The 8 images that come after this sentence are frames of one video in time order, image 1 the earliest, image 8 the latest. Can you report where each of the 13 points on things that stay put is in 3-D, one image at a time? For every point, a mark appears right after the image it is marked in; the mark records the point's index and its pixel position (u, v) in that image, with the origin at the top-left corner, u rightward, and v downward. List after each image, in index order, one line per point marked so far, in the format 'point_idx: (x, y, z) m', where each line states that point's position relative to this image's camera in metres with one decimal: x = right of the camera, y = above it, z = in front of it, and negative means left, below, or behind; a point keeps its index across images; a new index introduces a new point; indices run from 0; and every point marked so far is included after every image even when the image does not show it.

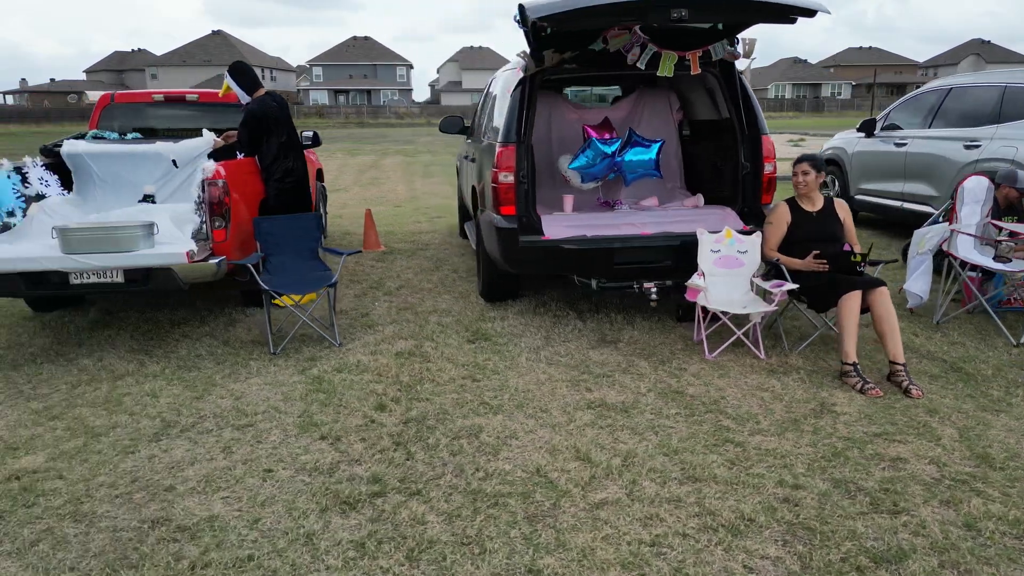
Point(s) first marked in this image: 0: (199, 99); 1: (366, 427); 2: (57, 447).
0: (-2.6, +1.5, +5.8) m
1: (-0.7, -0.6, +3.2) m
2: (-2.0, -0.7, +3.1) m
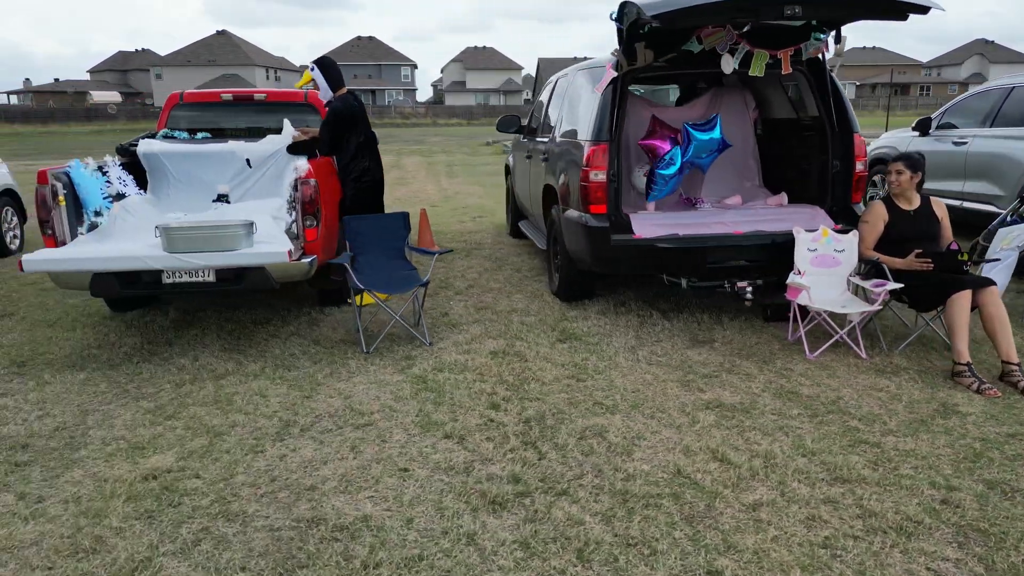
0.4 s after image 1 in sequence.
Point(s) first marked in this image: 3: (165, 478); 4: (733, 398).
0: (-2.0, +1.5, +5.8) m
1: (-0.1, -0.6, +3.2) m
2: (-1.4, -0.7, +3.0) m
3: (-1.4, -0.7, +2.8) m
4: (+1.1, -0.5, +3.4) m
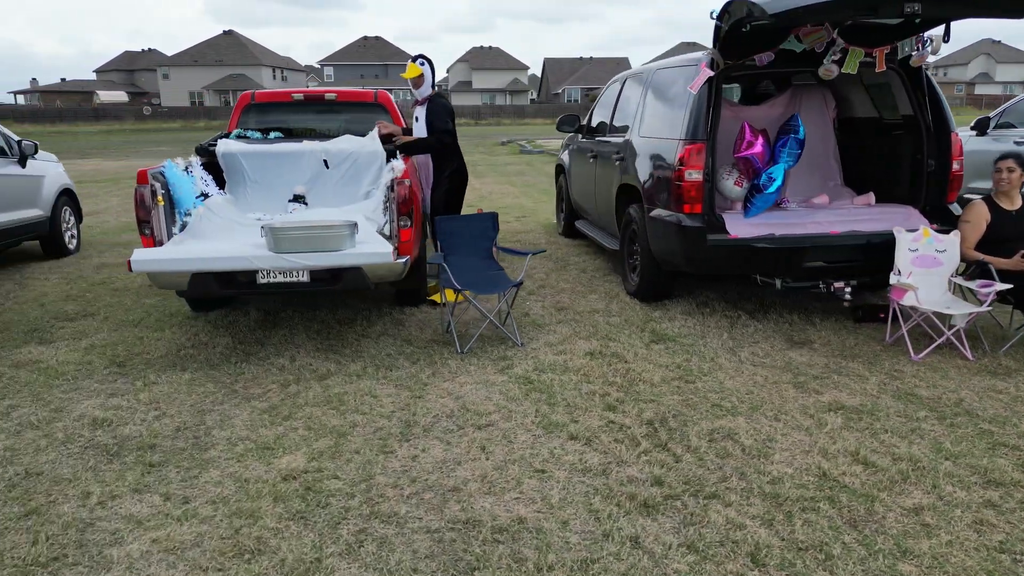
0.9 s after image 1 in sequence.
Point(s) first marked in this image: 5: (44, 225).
0: (-1.4, +1.5, +5.8) m
1: (+0.4, -0.6, +3.1) m
2: (-0.9, -0.7, +3.0) m
3: (-0.8, -0.7, +2.8) m
4: (+1.6, -0.5, +3.3) m
5: (-4.4, +0.6, +6.7) m
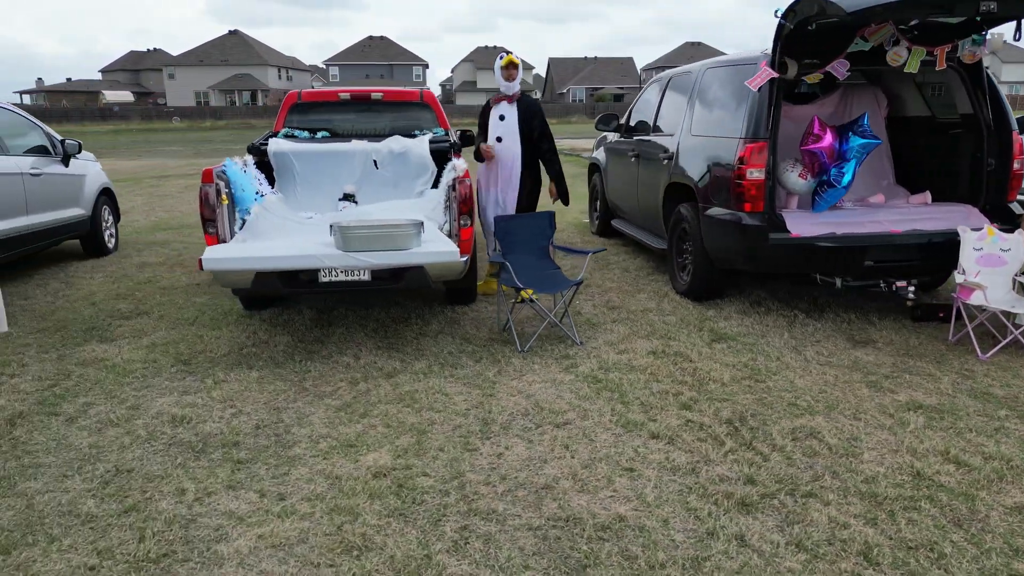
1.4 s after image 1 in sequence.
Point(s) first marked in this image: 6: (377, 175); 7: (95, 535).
0: (-1.1, +1.6, +5.8) m
1: (+0.8, -0.6, +3.1) m
2: (-0.5, -0.7, +3.0) m
3: (-0.5, -0.7, +2.8) m
4: (+2.0, -0.5, +3.3) m
5: (-4.1, +0.6, +6.7) m
6: (-1.0, +0.8, +5.3) m
7: (-1.4, -0.8, +2.4) m
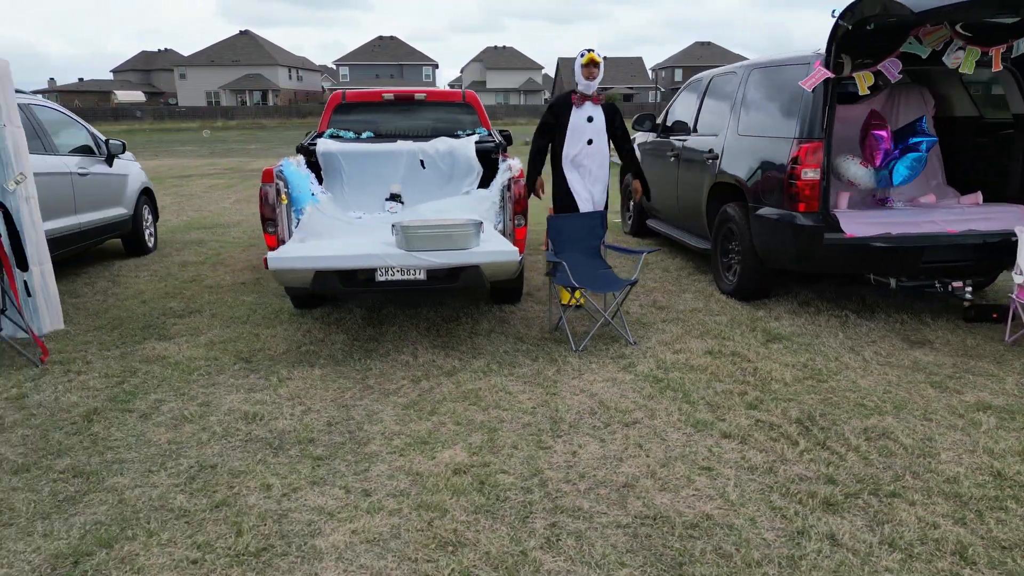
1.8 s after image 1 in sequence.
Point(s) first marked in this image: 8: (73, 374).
0: (-0.7, +1.6, +5.8) m
1: (+1.1, -0.6, +3.1) m
2: (-0.2, -0.7, +3.1) m
3: (-0.1, -0.7, +2.8) m
4: (+2.3, -0.5, +3.3) m
5: (-3.7, +0.6, +6.8) m
6: (-0.7, +0.9, +5.3) m
7: (-1.1, -0.8, +2.4) m
8: (-2.3, -0.5, +3.8) m
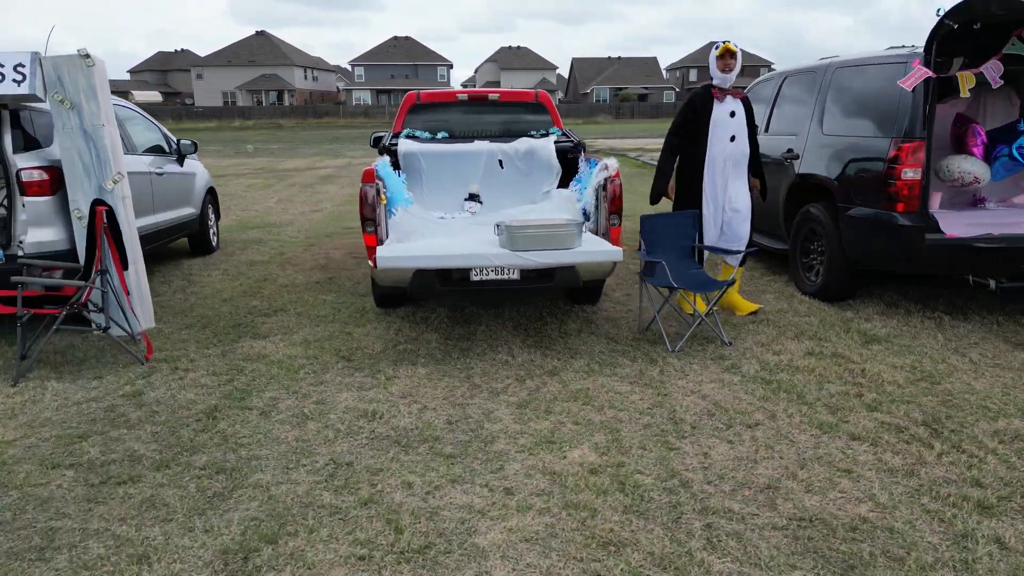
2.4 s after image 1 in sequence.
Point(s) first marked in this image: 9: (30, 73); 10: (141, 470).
0: (-0.1, +1.6, +5.8) m
1: (+1.7, -0.6, +3.1) m
2: (+0.3, -0.7, +3.1) m
3: (+0.4, -0.7, +2.8) m
4: (+2.8, -0.5, +3.3) m
5: (-3.1, +0.6, +6.9) m
6: (-0.1, +0.9, +5.3) m
7: (-0.6, -0.8, +2.4) m
8: (-1.8, -0.5, +3.8) m
9: (-2.9, +1.3, +4.2) m
10: (-1.5, -0.7, +2.8) m
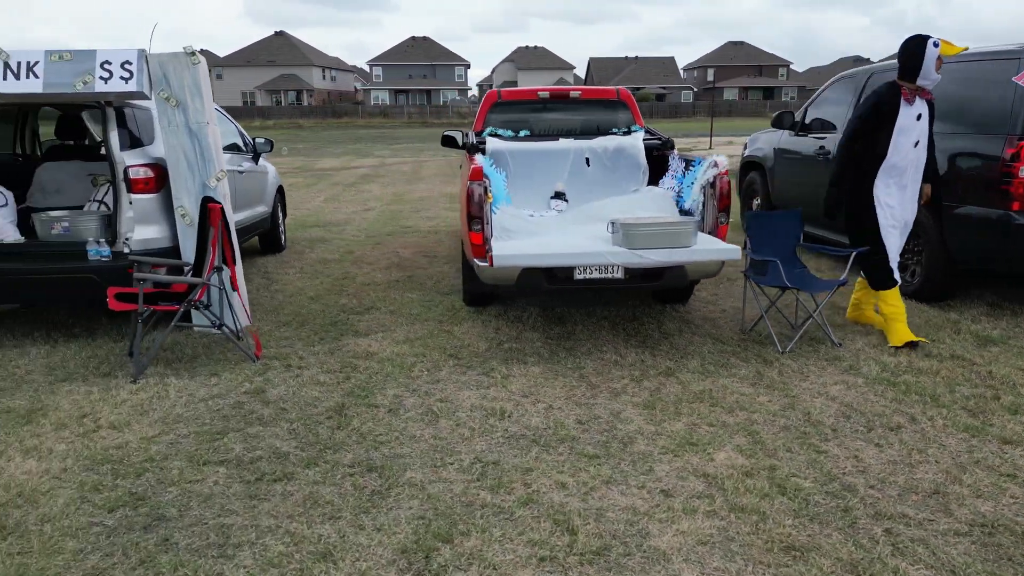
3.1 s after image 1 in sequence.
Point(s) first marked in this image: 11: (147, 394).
0: (+0.6, +1.6, +5.8) m
1: (+2.3, -0.6, +3.0) m
2: (+0.9, -0.7, +3.0) m
3: (+1.0, -0.7, +2.7) m
4: (+3.4, -0.5, +3.2) m
5: (-2.4, +0.7, +6.9) m
6: (+0.6, +0.9, +5.3) m
7: (0.0, -0.8, +2.4) m
8: (-1.2, -0.4, +3.8) m
9: (-2.2, +1.3, +4.2) m
10: (-0.9, -0.7, +2.8) m
11: (-1.8, -0.5, +3.5) m
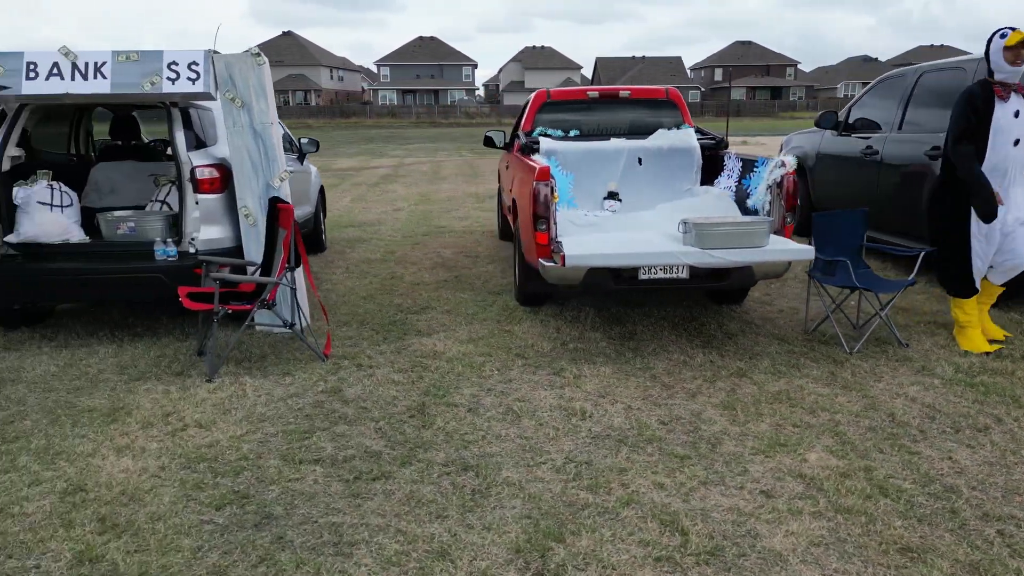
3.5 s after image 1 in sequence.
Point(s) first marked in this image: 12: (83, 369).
0: (+1.0, +1.6, +5.8) m
1: (+2.6, -0.6, +3.0) m
2: (+1.3, -0.7, +3.0) m
3: (+1.4, -0.7, +2.7) m
4: (+3.8, -0.5, +3.1) m
5: (-2.0, +0.7, +6.9) m
6: (+1.0, +0.9, +5.3) m
7: (+0.4, -0.8, +2.4) m
8: (-0.8, -0.4, +3.8) m
9: (-1.8, +1.3, +4.2) m
10: (-0.5, -0.7, +2.8) m
11: (-1.4, -0.5, +3.5) m
12: (-2.4, -0.4, +3.9) m
